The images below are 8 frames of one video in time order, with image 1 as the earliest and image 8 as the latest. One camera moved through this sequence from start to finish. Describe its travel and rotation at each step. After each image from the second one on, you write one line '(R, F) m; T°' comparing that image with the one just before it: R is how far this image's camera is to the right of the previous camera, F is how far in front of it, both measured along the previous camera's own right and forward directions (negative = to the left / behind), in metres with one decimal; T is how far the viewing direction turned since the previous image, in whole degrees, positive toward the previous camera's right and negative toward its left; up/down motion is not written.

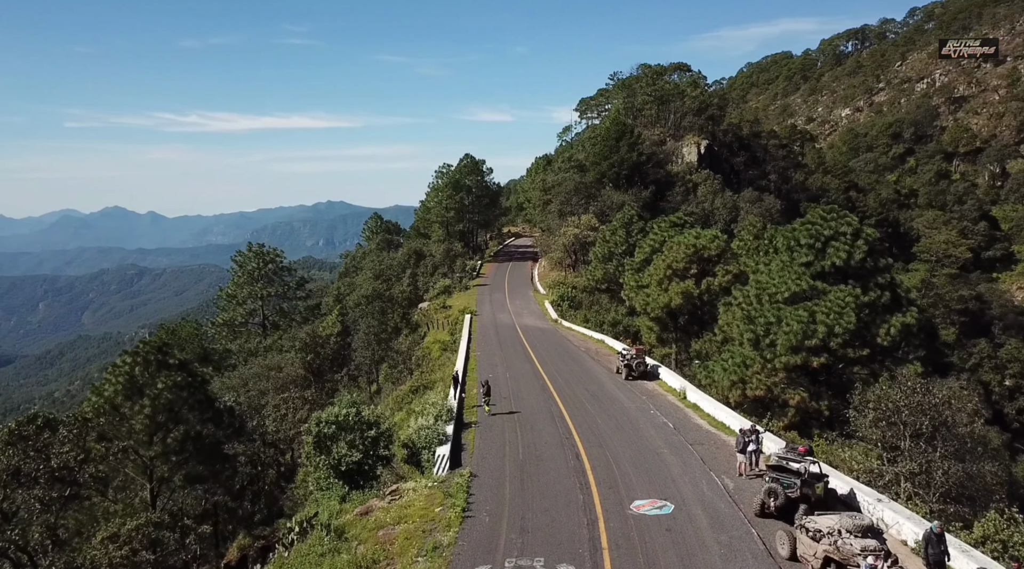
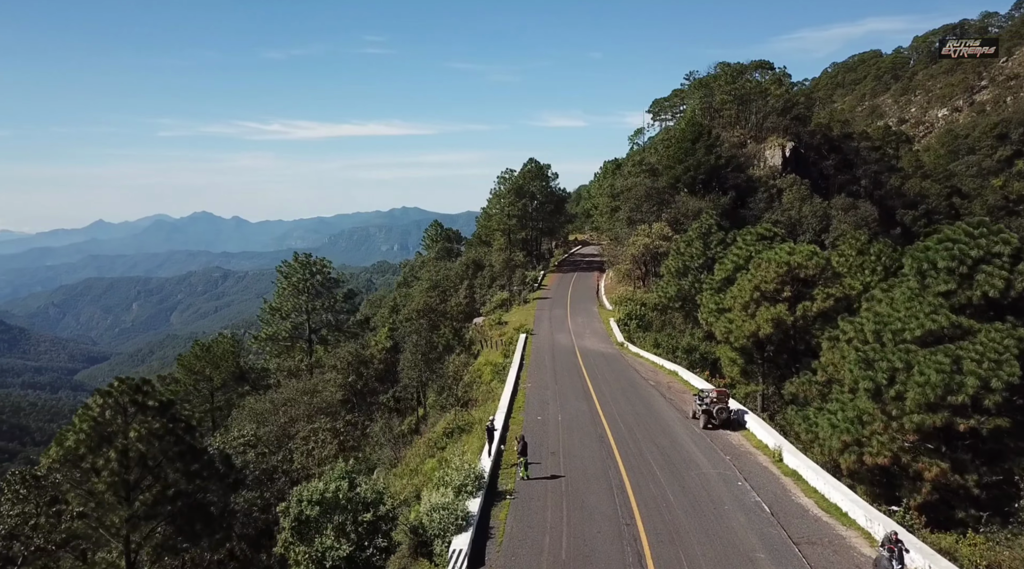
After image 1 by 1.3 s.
(+0.1, +1.3) m; -5°
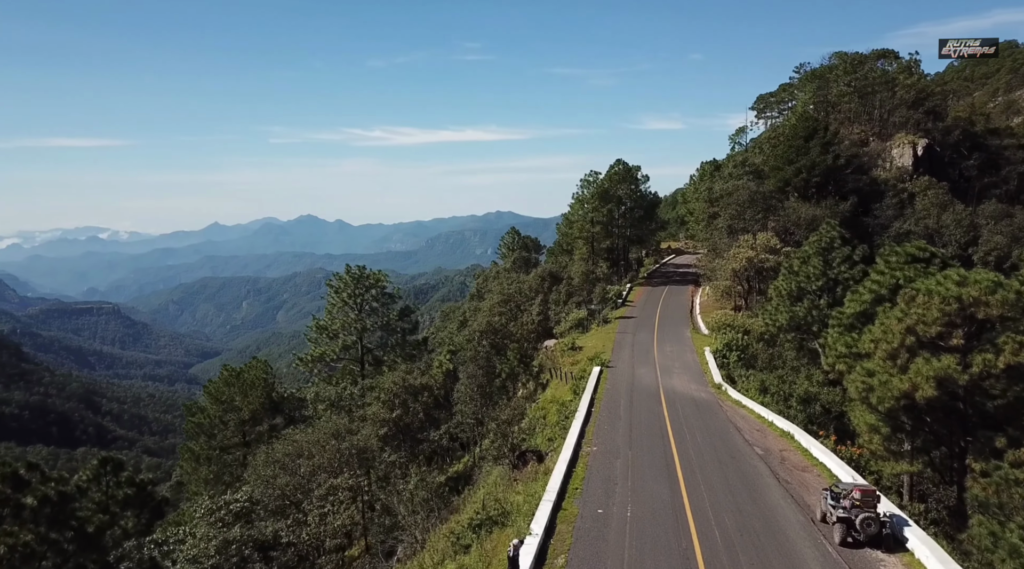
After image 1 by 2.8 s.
(+0.3, +1.9) m; -7°
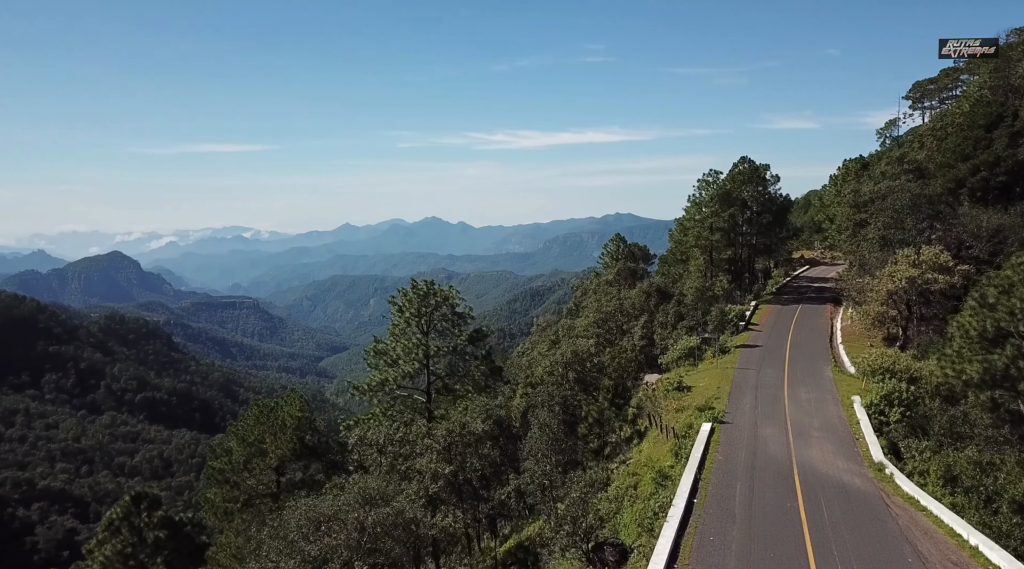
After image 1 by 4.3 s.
(+0.3, +2.1) m; -9°
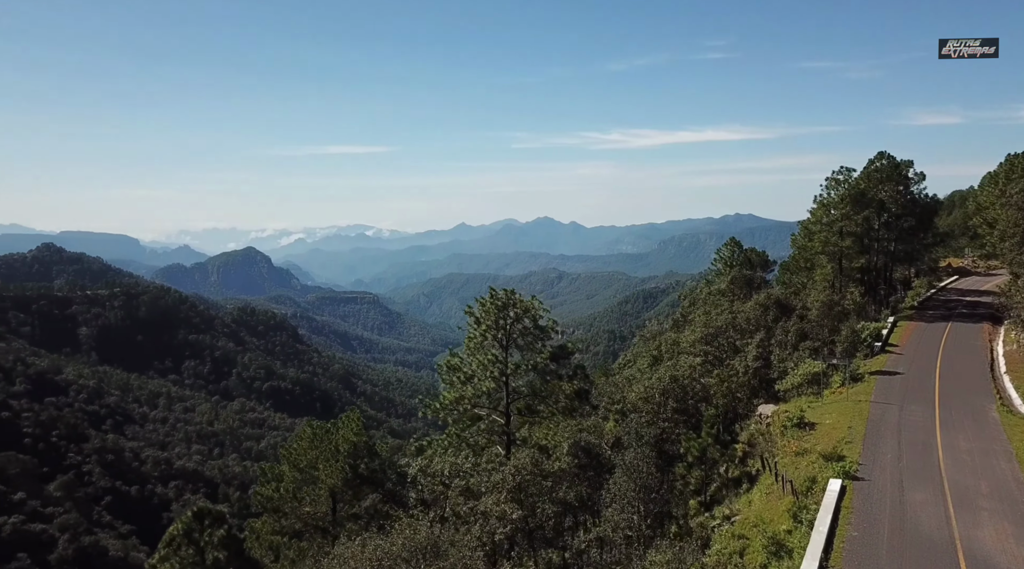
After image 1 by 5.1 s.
(+0.3, +1.3) m; -9°
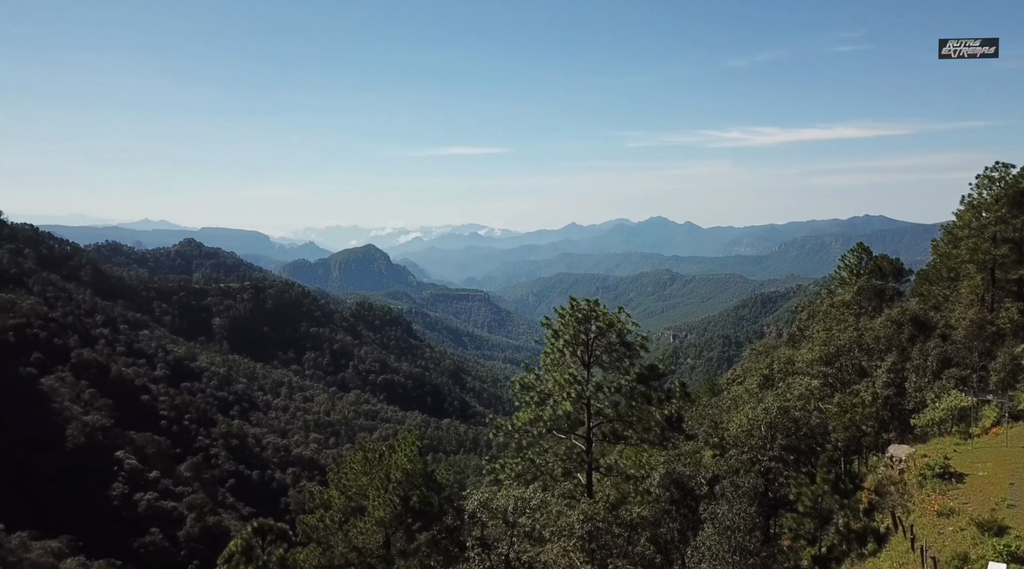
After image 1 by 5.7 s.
(+0.3, +1.1) m; -8°
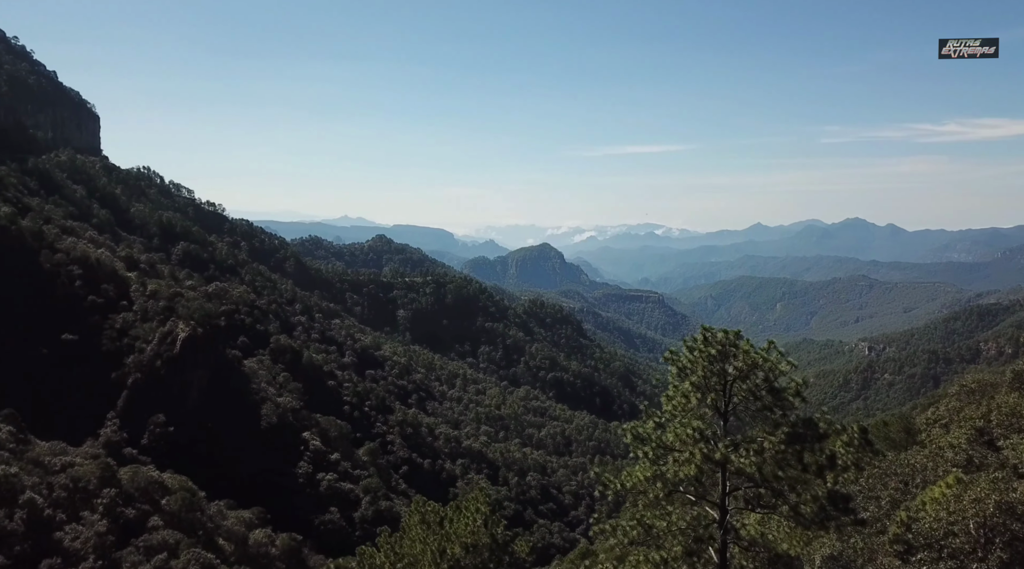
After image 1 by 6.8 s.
(+0.6, +1.8) m; -13°
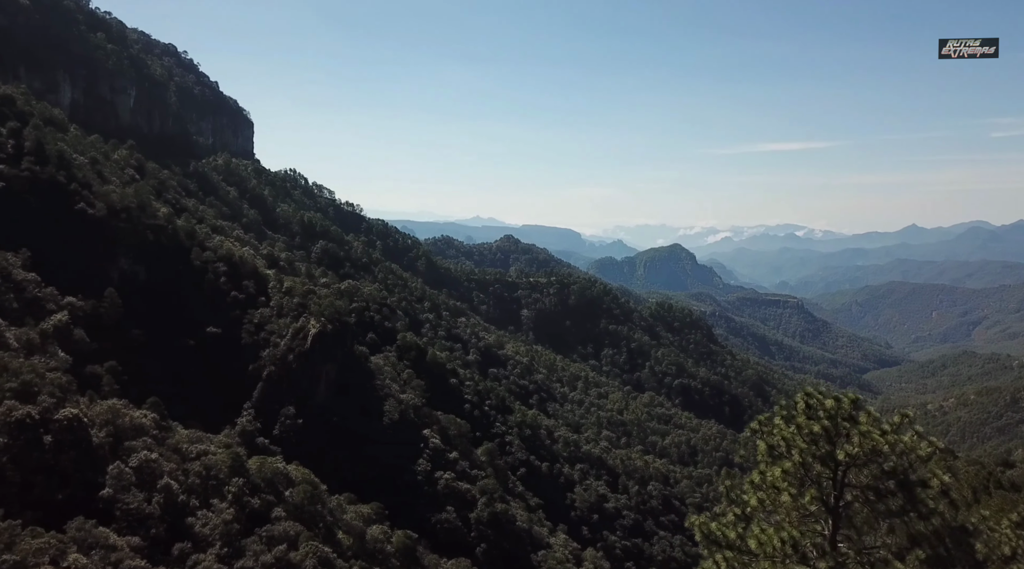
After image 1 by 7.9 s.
(+0.9, +2.3) m; -10°
